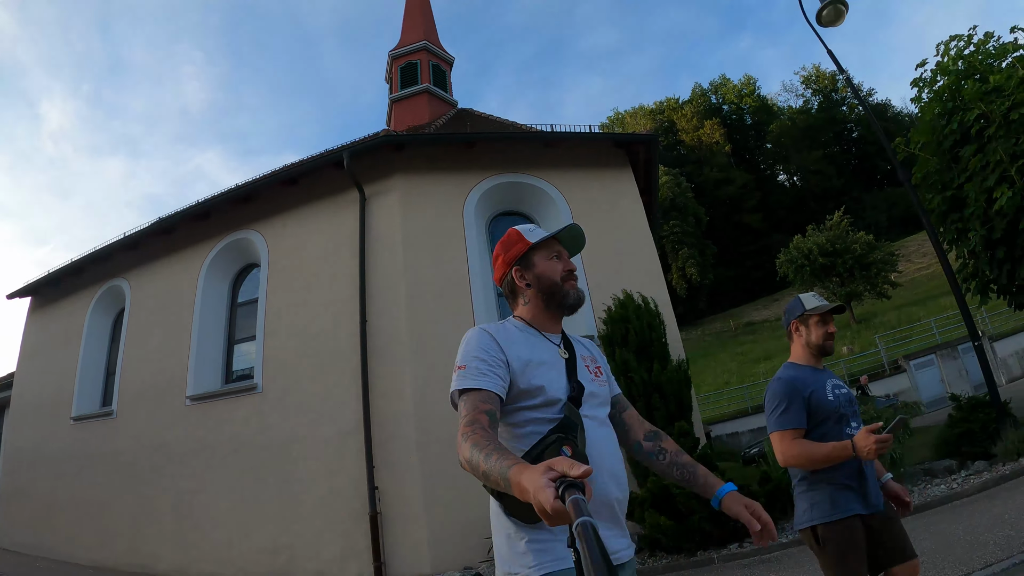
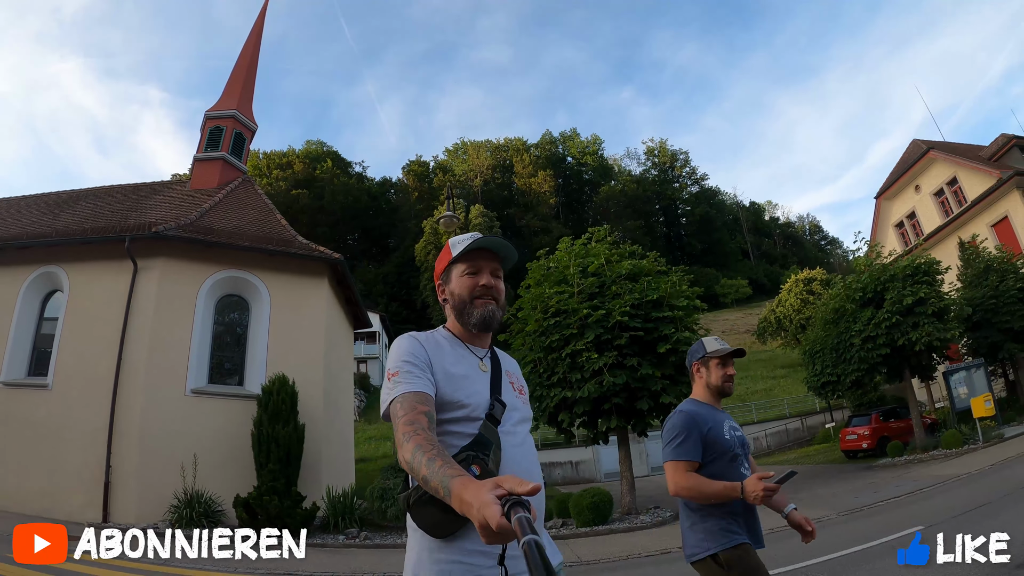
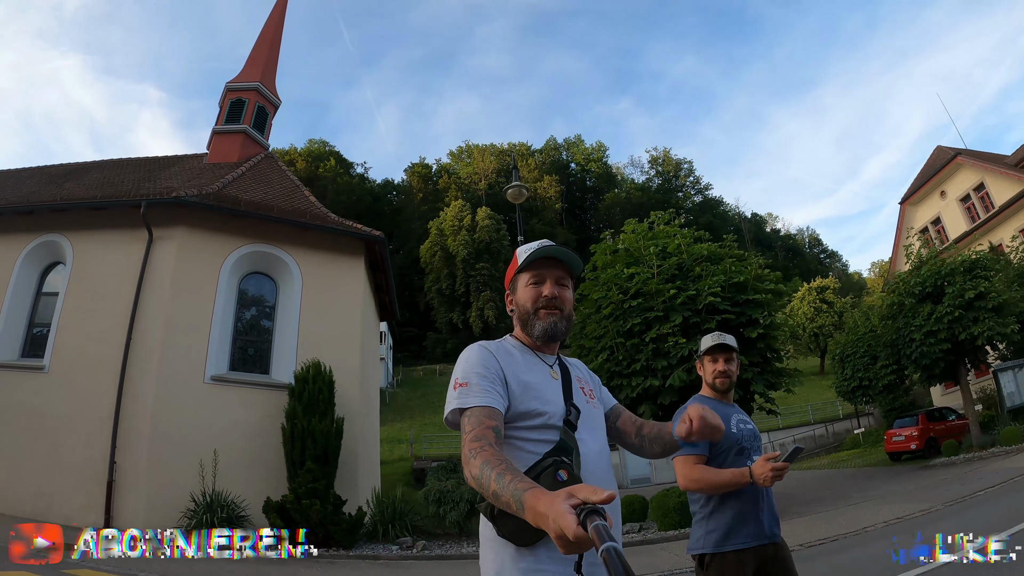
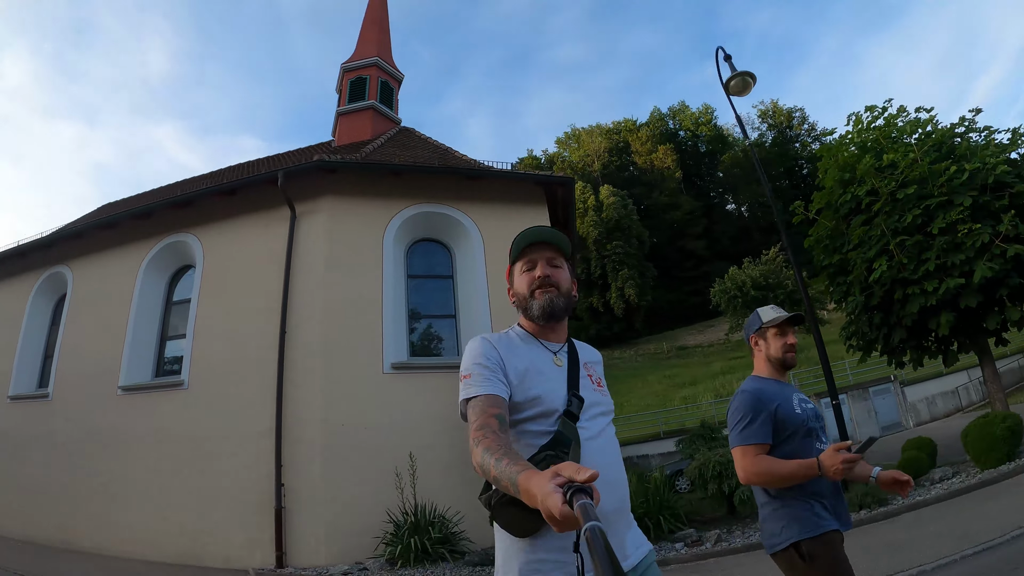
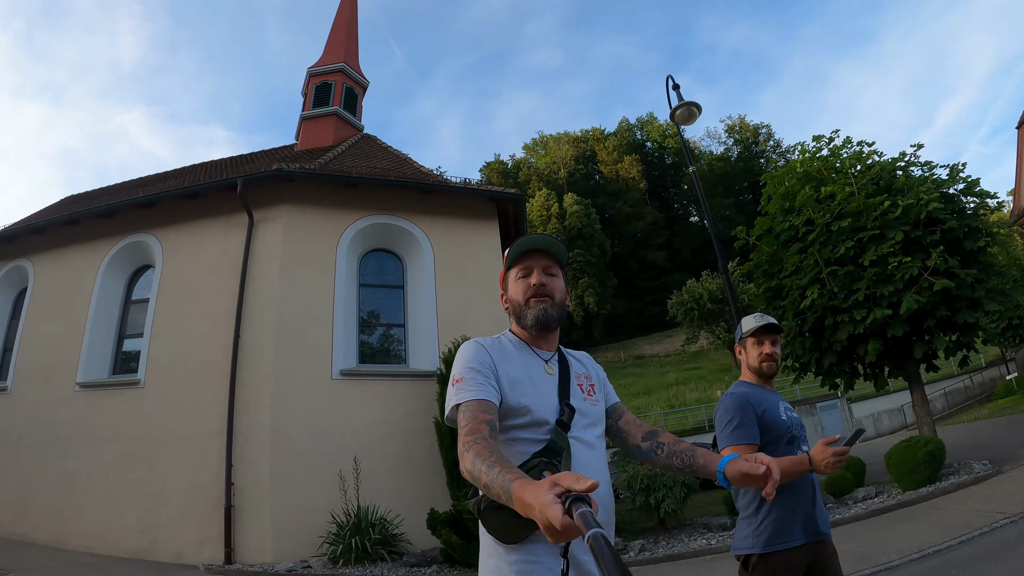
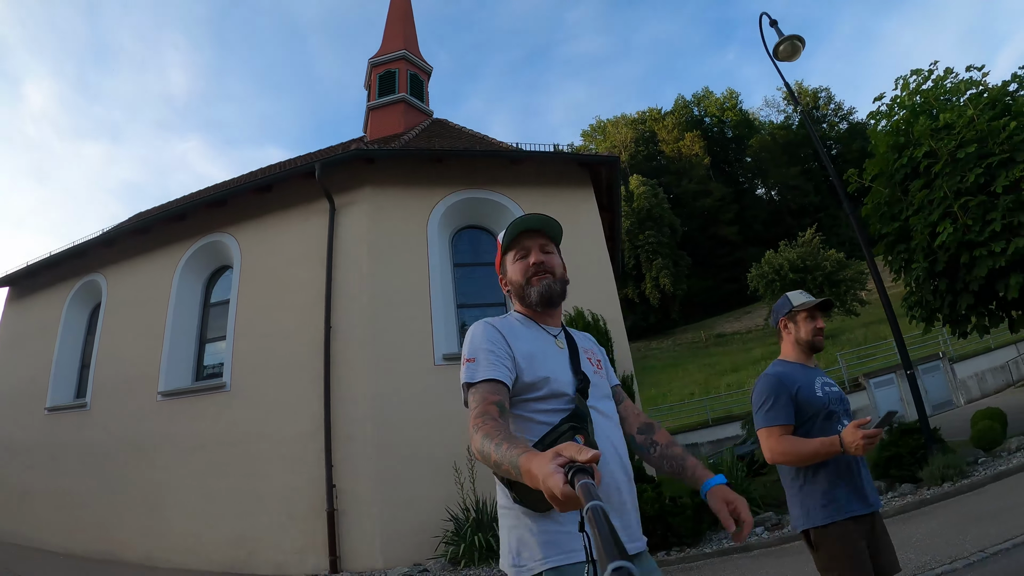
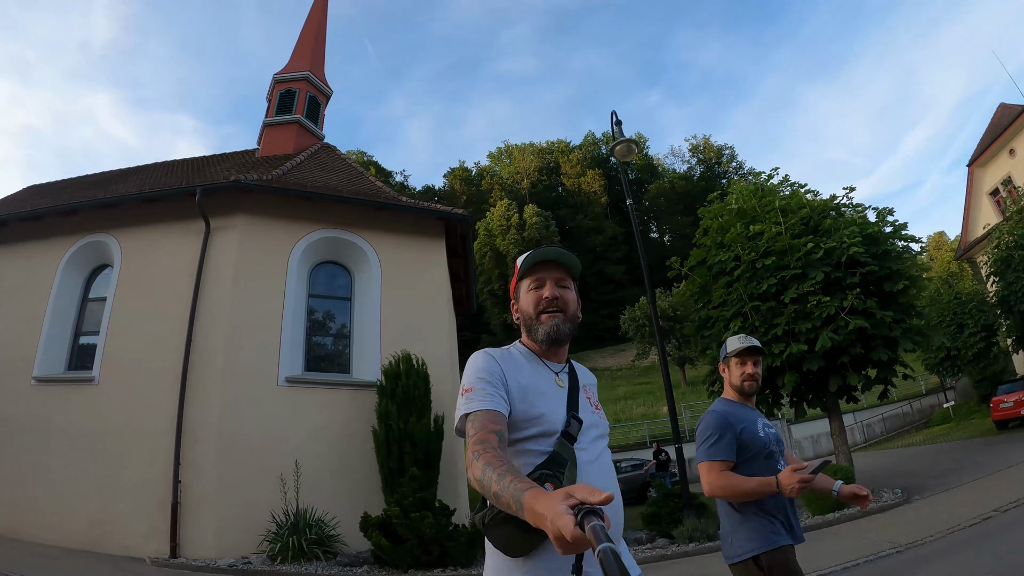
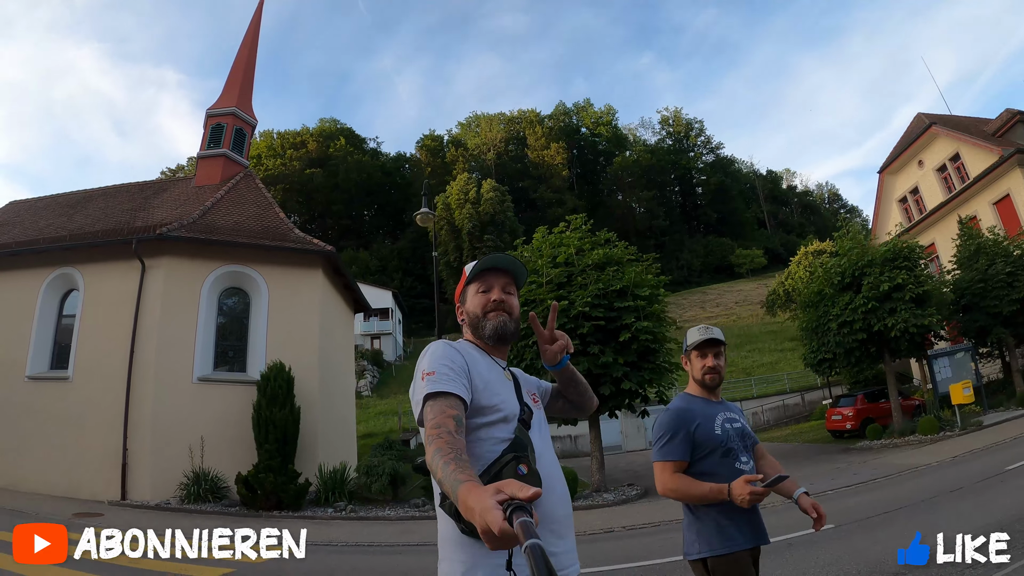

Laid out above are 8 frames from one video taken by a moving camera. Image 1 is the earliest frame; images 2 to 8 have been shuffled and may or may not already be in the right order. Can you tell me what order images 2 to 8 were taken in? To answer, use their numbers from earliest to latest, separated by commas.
6, 4, 5, 7, 3, 2, 8
